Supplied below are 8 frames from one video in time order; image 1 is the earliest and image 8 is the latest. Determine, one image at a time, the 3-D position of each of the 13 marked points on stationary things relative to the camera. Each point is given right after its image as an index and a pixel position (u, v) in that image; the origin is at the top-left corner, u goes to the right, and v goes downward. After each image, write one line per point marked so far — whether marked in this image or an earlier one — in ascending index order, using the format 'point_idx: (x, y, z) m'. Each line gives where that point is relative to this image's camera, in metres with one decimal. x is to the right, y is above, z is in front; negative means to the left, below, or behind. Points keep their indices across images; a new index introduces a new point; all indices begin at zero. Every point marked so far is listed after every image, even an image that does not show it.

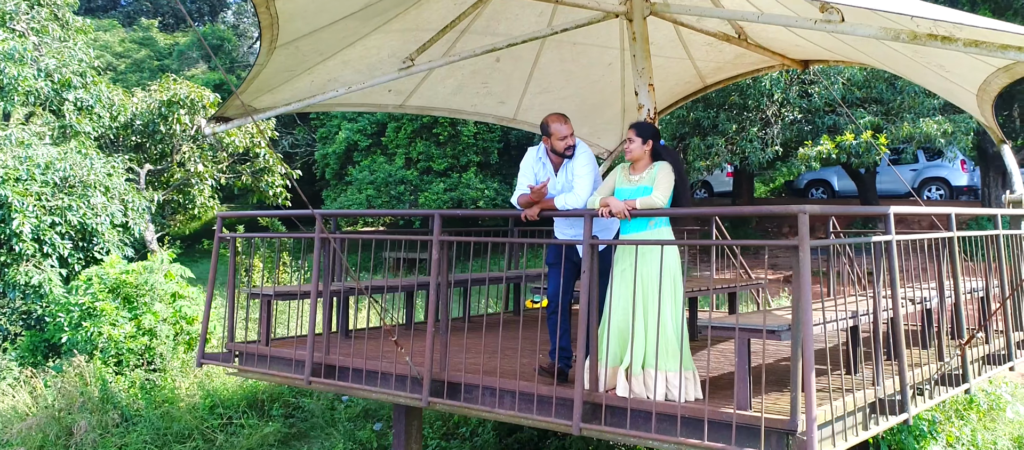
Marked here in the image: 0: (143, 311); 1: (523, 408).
0: (-4.6, -1.1, +9.2) m
1: (+0.1, -0.9, +3.4) m
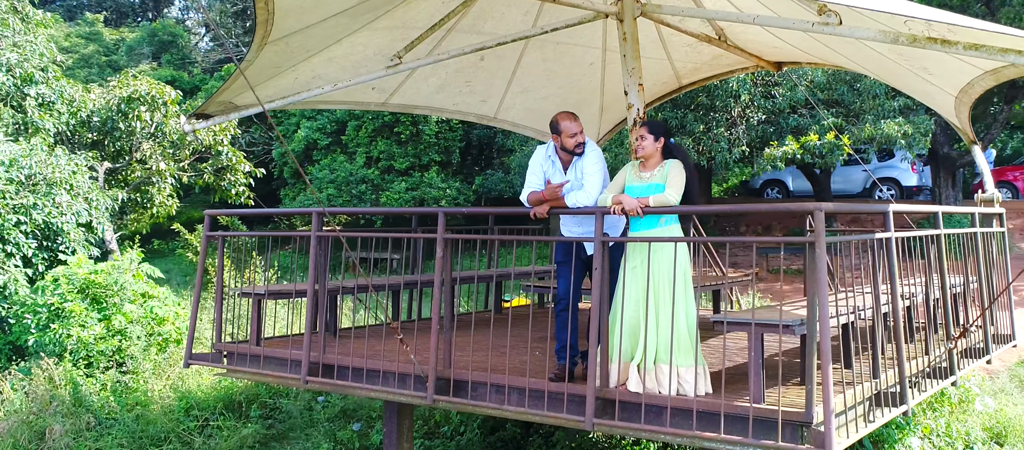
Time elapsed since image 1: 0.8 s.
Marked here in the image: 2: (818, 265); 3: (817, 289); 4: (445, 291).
0: (-4.8, -1.1, +8.9) m
1: (+0.1, -0.8, +3.4) m
2: (+1.1, -0.1, +2.7) m
3: (+1.1, -0.2, +2.7) m
4: (-0.3, -0.3, +3.8) m
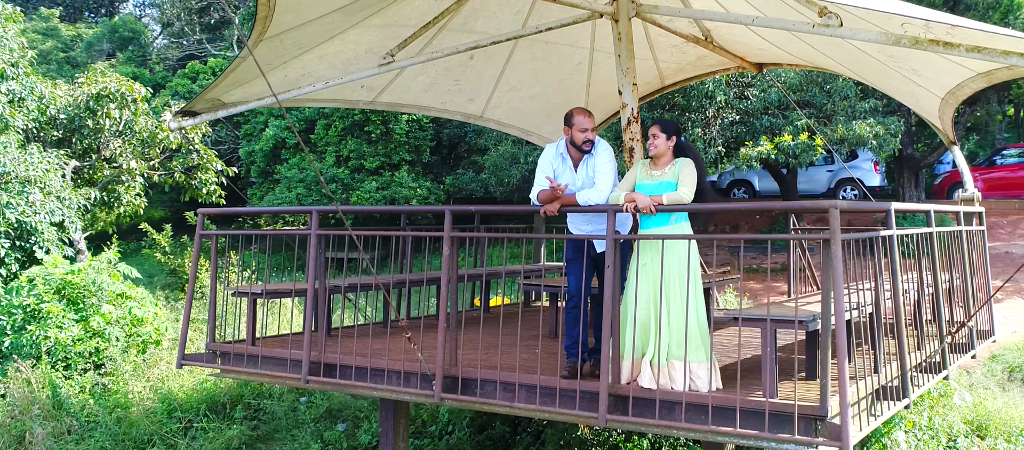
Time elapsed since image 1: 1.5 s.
0: (-5.0, -1.0, +8.7) m
1: (+0.2, -0.8, +3.5) m
2: (+1.2, -0.1, +2.7) m
3: (+1.2, -0.2, +2.7) m
4: (-0.3, -0.3, +3.8) m
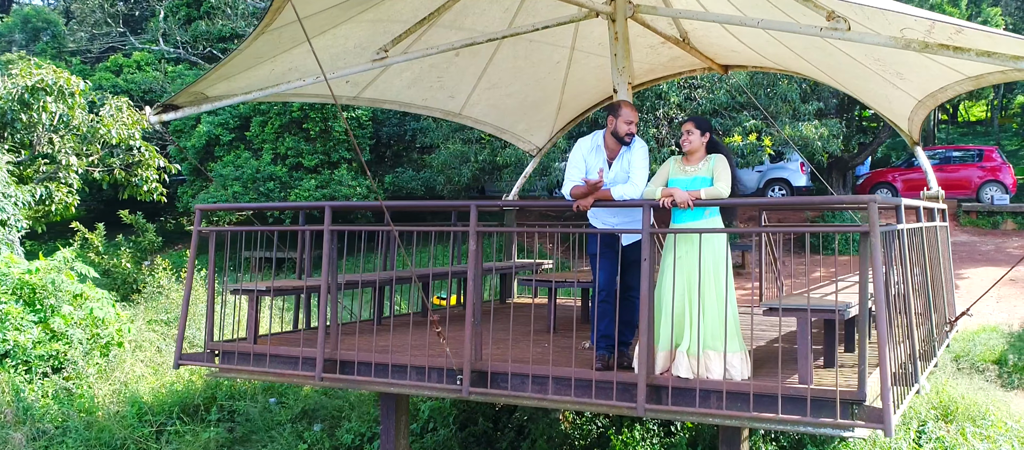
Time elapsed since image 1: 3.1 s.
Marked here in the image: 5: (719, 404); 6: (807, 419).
0: (-5.3, -1.0, +8.4) m
1: (+0.3, -0.8, +3.5) m
2: (+1.4, -0.1, +2.9) m
3: (+1.4, -0.2, +2.8) m
4: (-0.2, -0.3, +3.8) m
5: (+0.9, -0.8, +3.1) m
6: (+1.2, -0.8, +2.9) m
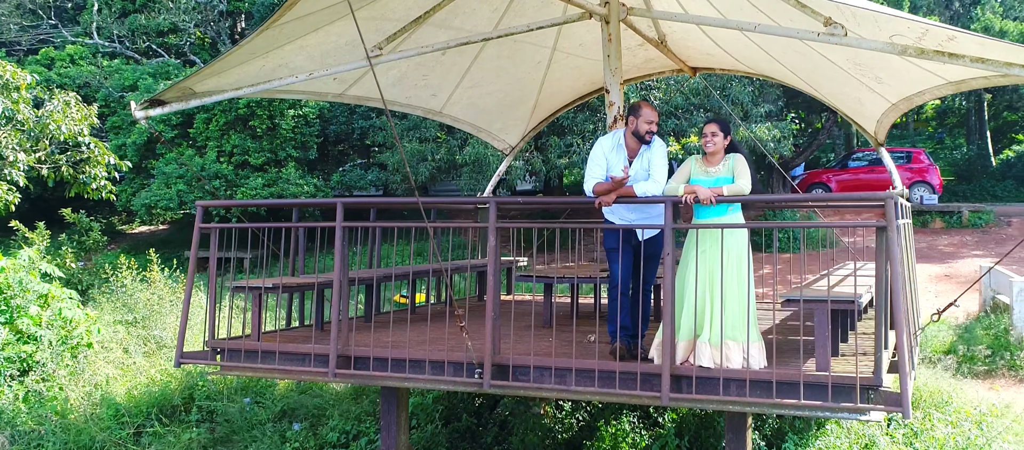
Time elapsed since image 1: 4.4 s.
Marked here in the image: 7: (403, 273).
0: (-5.5, -1.0, +8.1) m
1: (+0.4, -0.8, +3.6) m
2: (+1.6, -0.1, +3.0) m
3: (+1.6, -0.2, +3.0) m
4: (-0.1, -0.3, +3.8) m
5: (+1.0, -0.7, +3.3) m
6: (+1.3, -0.7, +3.1) m
7: (-0.9, -0.4, +6.0) m
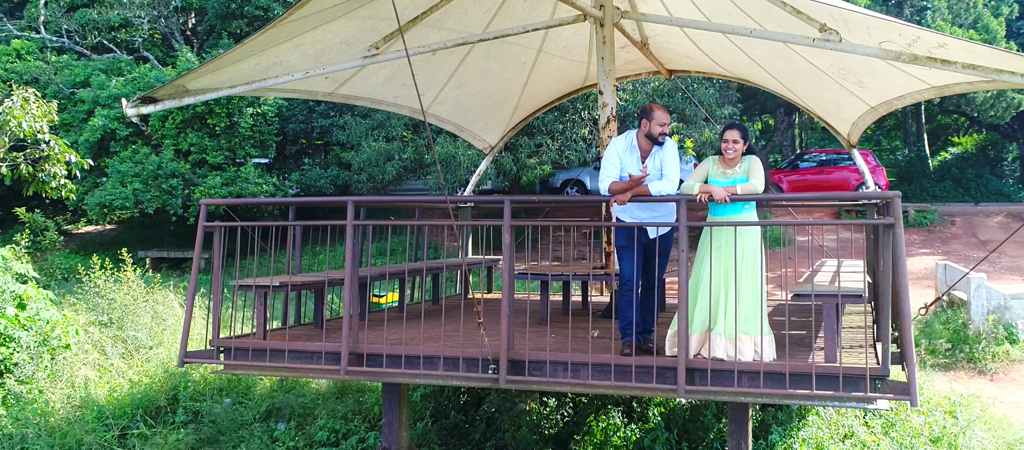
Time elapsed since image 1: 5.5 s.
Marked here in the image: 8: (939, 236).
0: (-5.6, -1.0, +7.9) m
1: (+0.5, -0.8, +3.7) m
2: (+1.7, -0.1, +3.2) m
3: (+1.7, -0.2, +3.2) m
4: (0.0, -0.3, +3.9) m
5: (+1.1, -0.7, +3.4) m
6: (+1.4, -0.7, +3.2) m
7: (-0.9, -0.4, +6.1) m
8: (+10.2, -0.3, +17.3) m
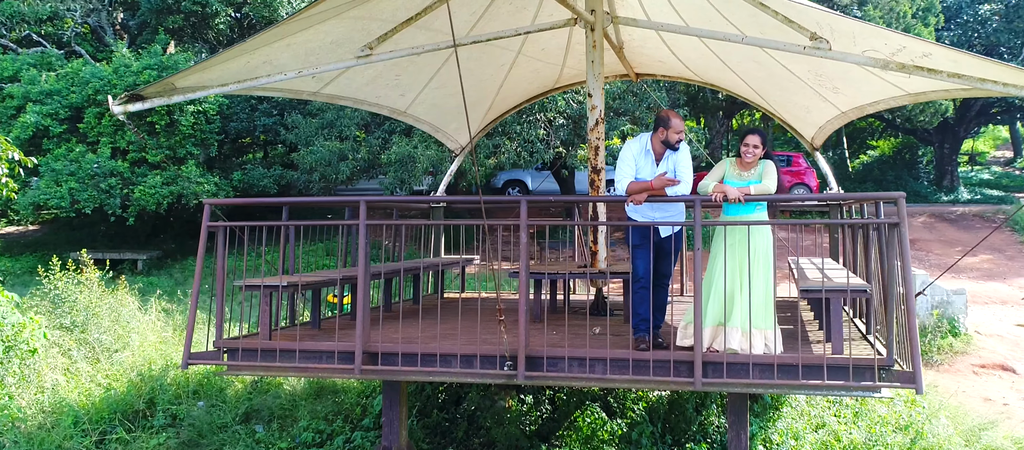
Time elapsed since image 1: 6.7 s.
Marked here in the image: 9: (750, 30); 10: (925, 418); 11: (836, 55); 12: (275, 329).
0: (-5.8, -1.0, +7.6) m
1: (+0.6, -0.8, +3.9) m
2: (+1.8, -0.1, +3.4) m
3: (+1.8, -0.2, +3.4) m
4: (+0.1, -0.3, +4.0) m
5: (+1.2, -0.7, +3.6) m
6: (+1.6, -0.7, +3.4) m
7: (-1.0, -0.4, +6.1) m
8: (+9.3, -0.2, +18.1) m
9: (+2.2, +1.8, +6.8) m
10: (+4.1, -1.9, +7.3) m
11: (+2.0, +1.1, +4.5) m
12: (-1.6, -0.7, +5.2) m
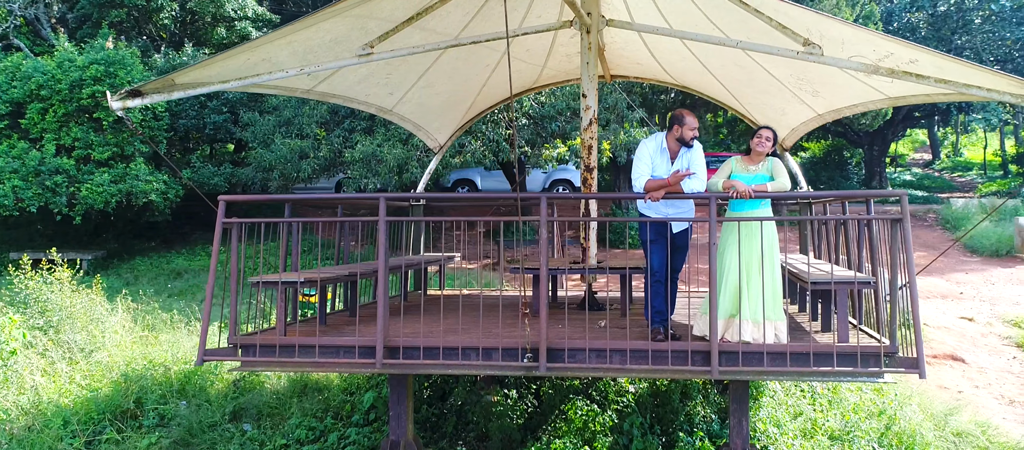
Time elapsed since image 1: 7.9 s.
0: (-5.8, -1.0, +7.4) m
1: (+0.7, -0.8, +4.1) m
2: (+1.9, 0.0, +3.7) m
3: (+1.9, -0.1, +3.7) m
4: (+0.2, -0.2, +4.2) m
5: (+1.4, -0.7, +3.8) m
6: (+1.7, -0.7, +3.7) m
7: (-1.0, -0.4, +6.2) m
8: (+8.6, -0.2, +18.7) m
9: (+2.1, +1.8, +7.0) m
10: (+4.0, -1.9, +7.6) m
11: (+2.1, +1.1, +4.8) m
12: (-1.6, -0.7, +5.3) m
